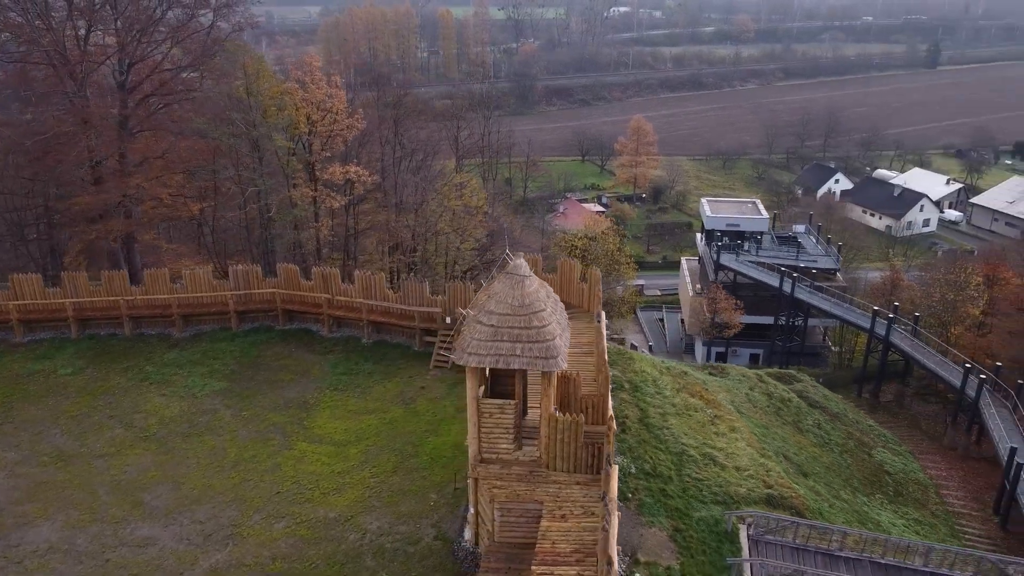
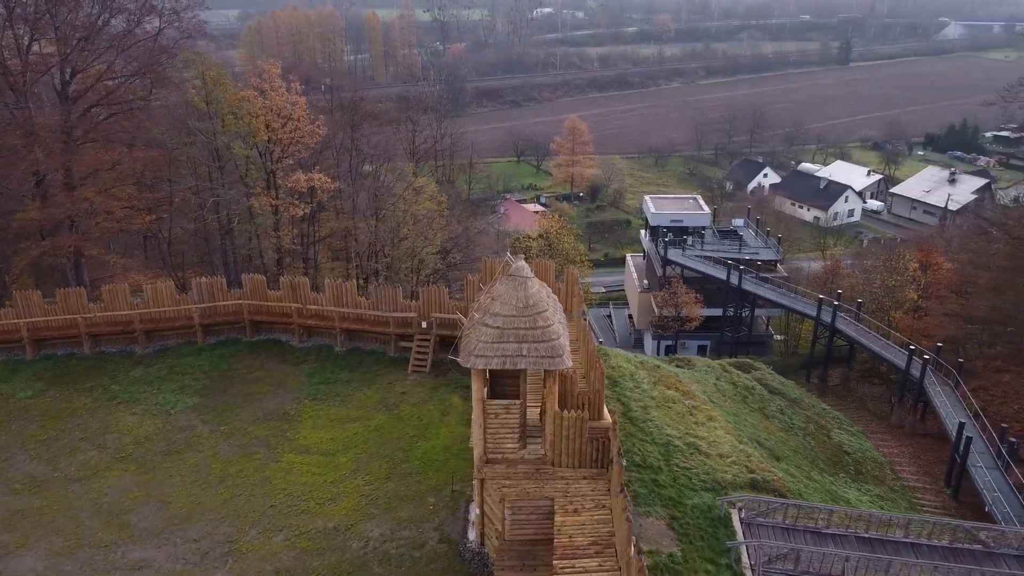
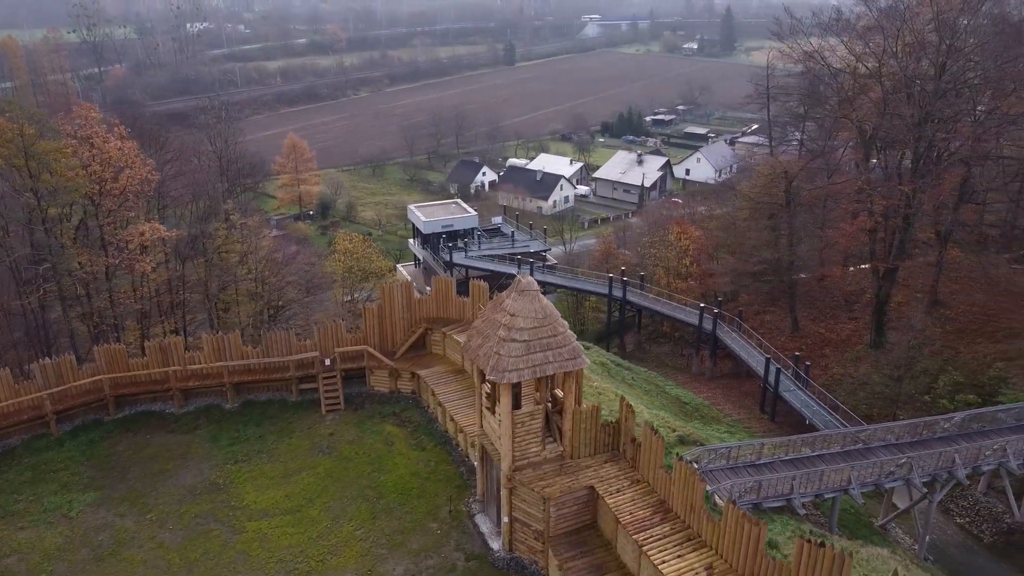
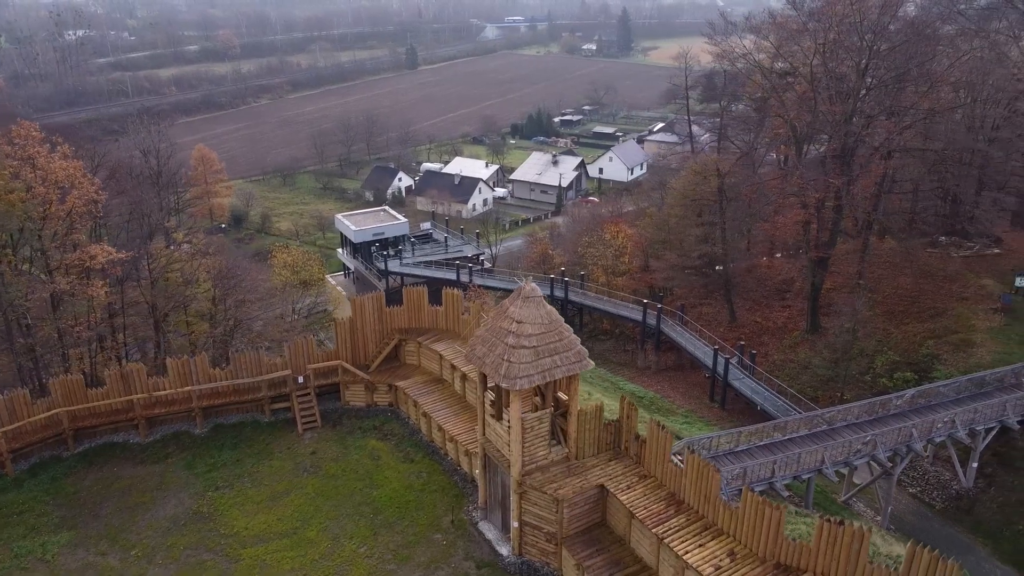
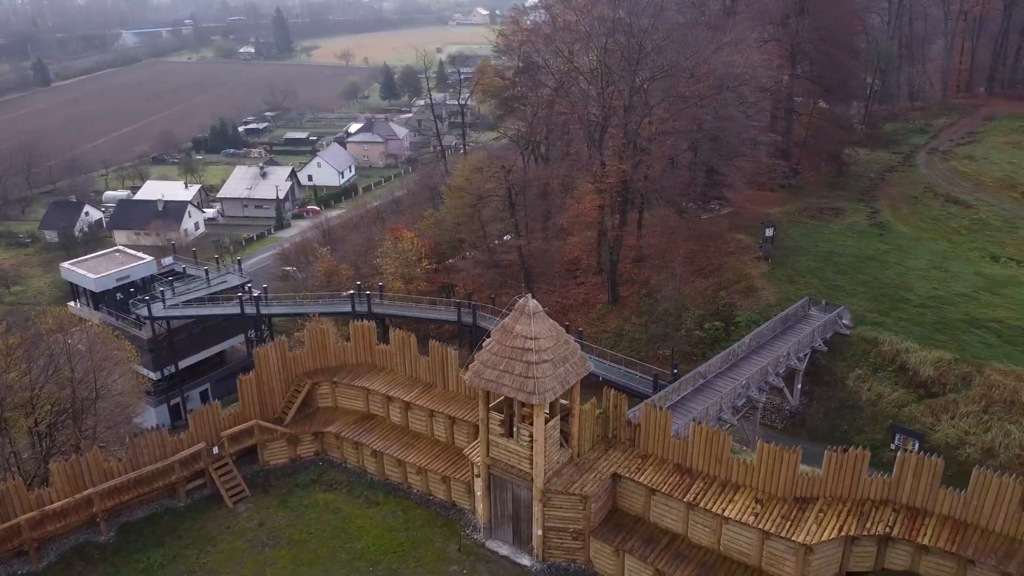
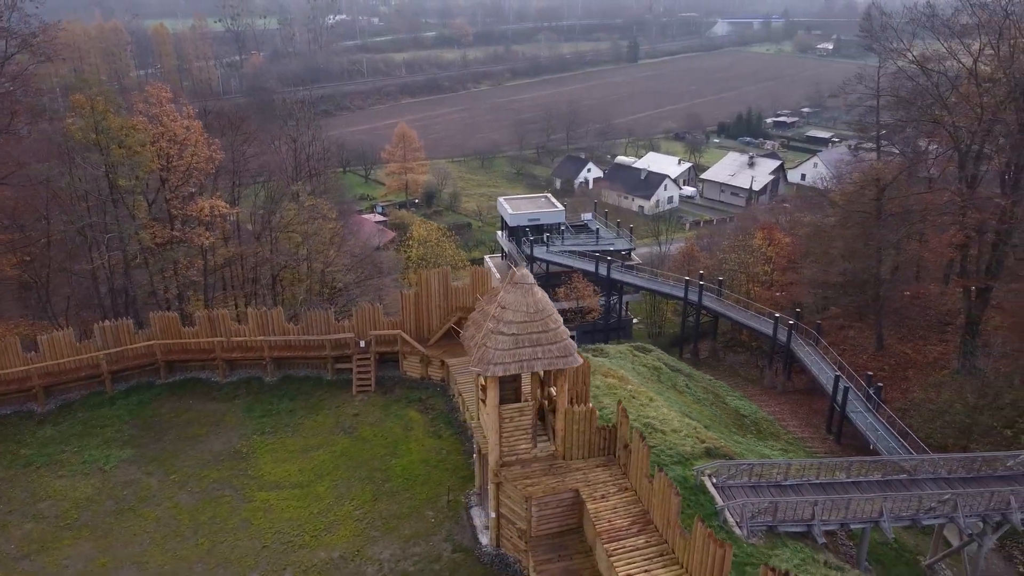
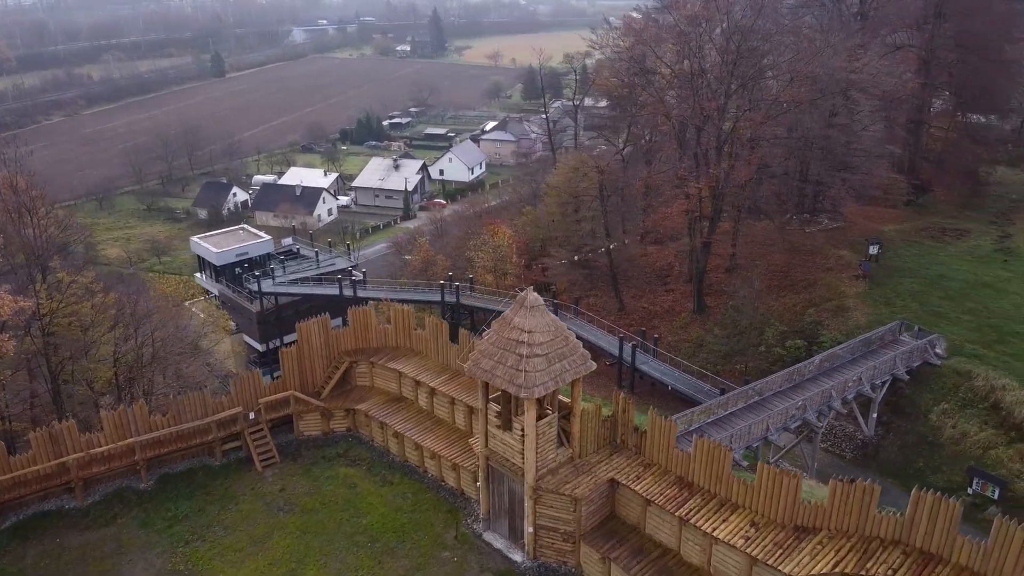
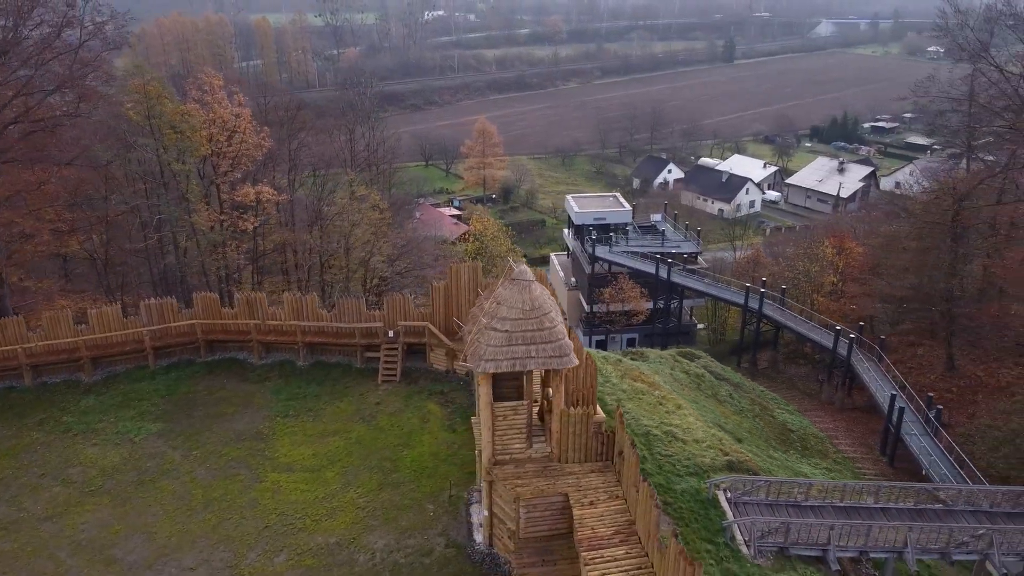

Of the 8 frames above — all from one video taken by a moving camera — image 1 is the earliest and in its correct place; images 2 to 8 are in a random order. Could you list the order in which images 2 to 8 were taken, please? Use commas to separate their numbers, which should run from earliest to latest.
2, 8, 6, 3, 4, 7, 5
